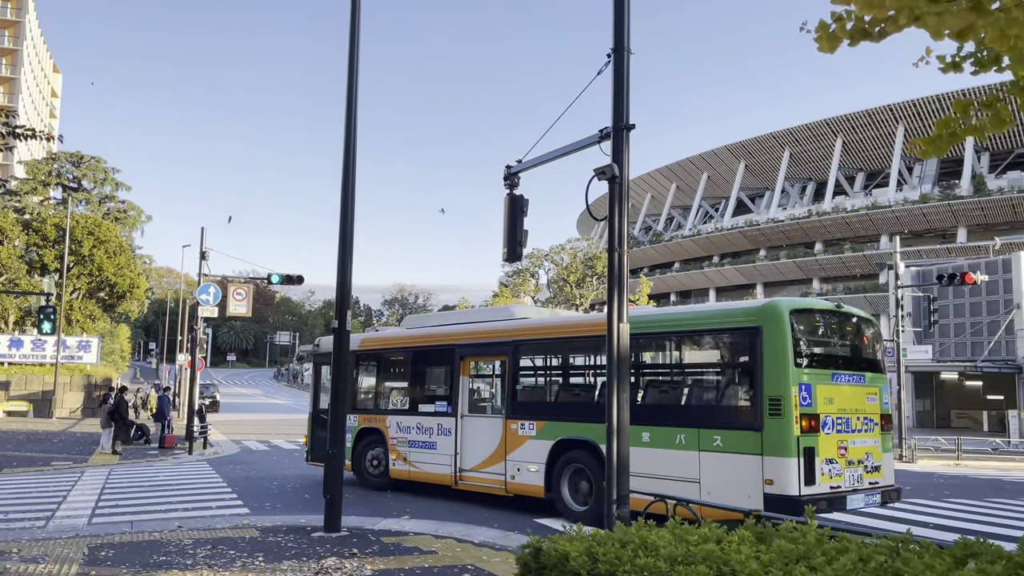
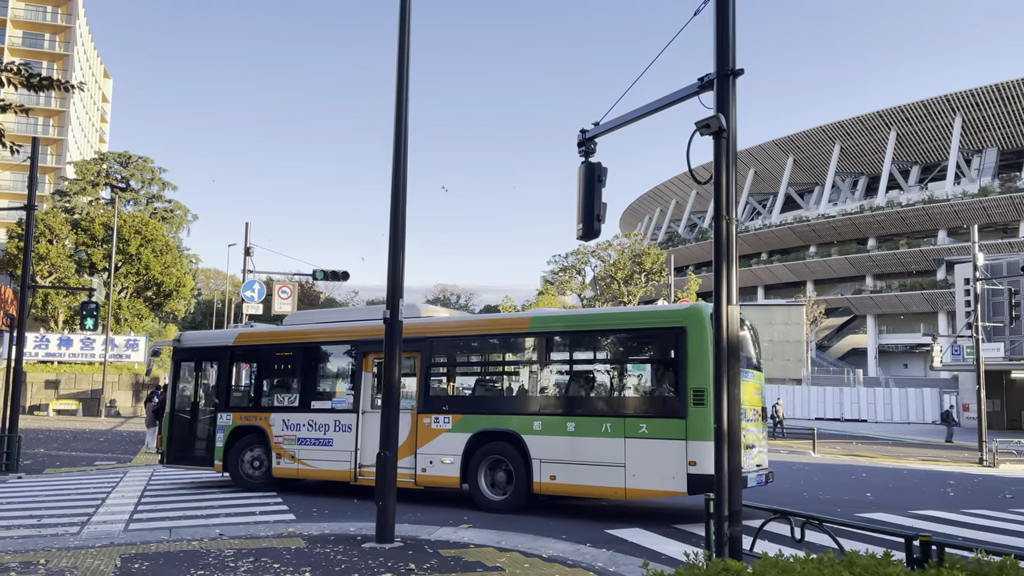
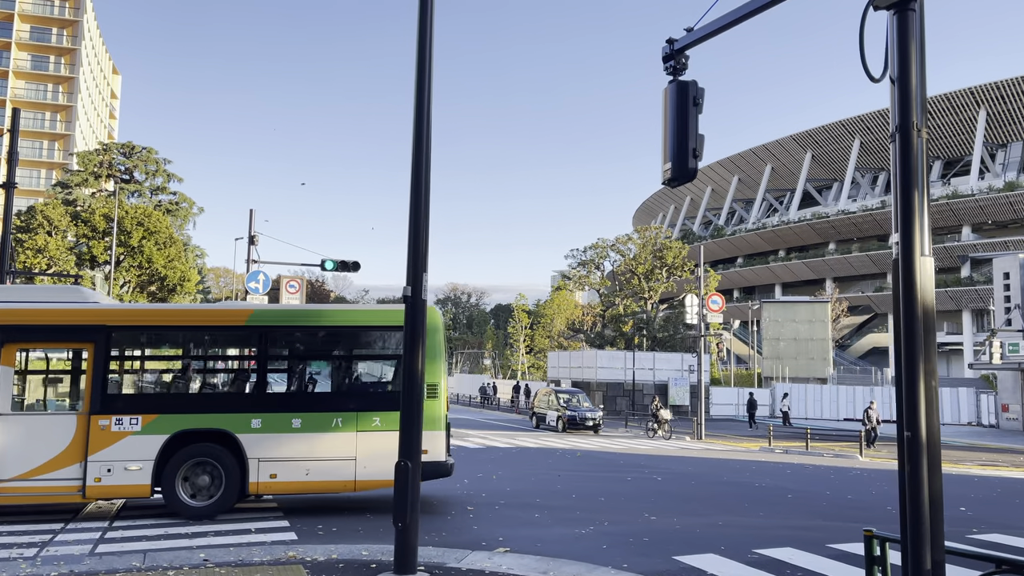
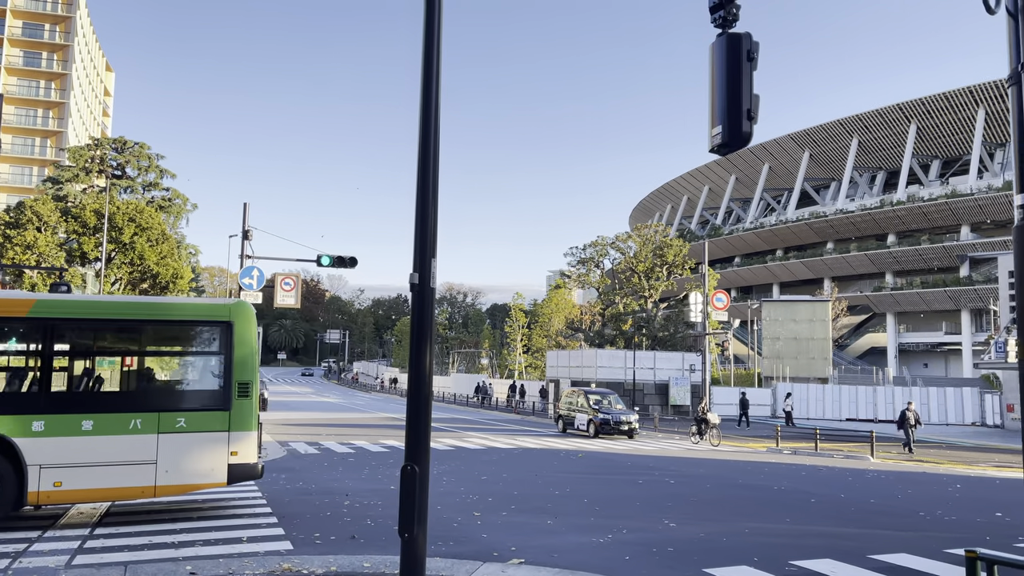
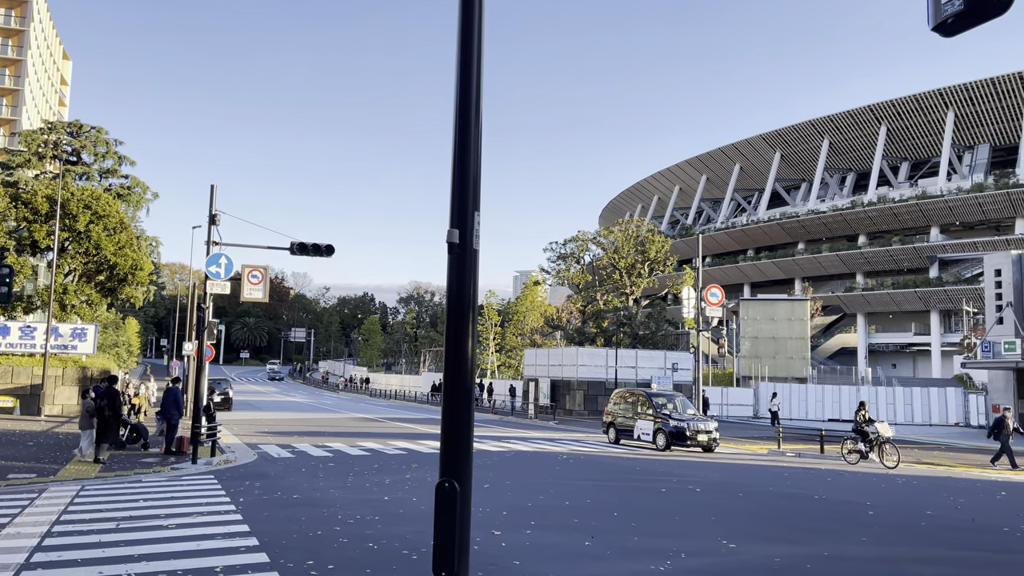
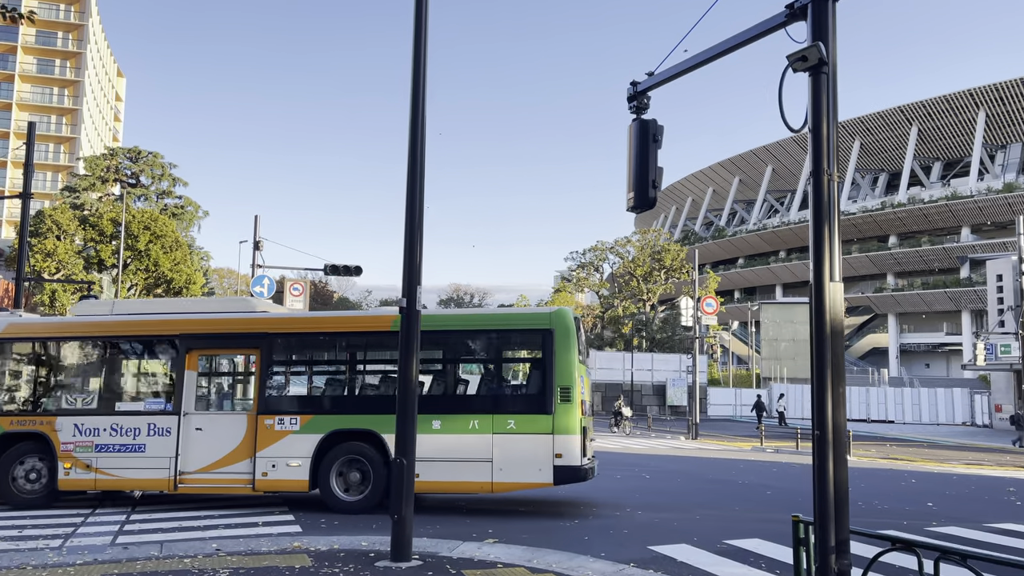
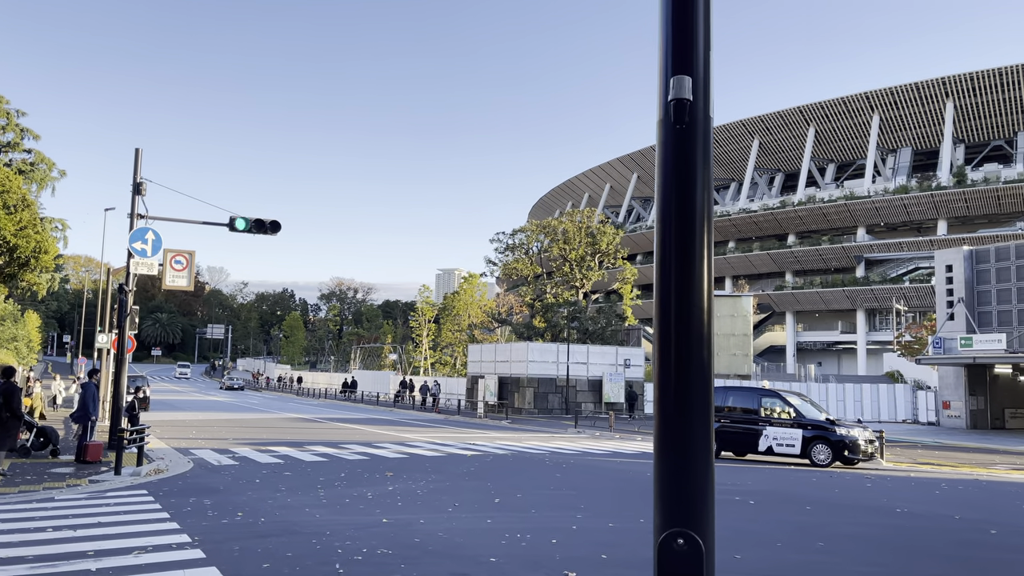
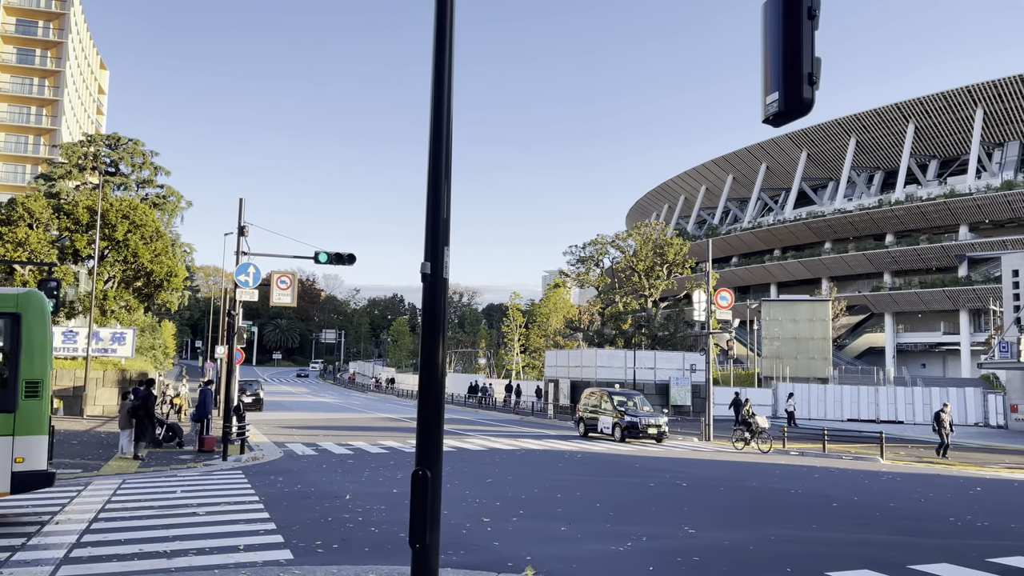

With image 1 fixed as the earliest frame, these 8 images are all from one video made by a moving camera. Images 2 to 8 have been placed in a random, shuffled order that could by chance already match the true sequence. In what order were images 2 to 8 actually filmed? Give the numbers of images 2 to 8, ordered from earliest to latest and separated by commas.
2, 6, 3, 4, 8, 5, 7
